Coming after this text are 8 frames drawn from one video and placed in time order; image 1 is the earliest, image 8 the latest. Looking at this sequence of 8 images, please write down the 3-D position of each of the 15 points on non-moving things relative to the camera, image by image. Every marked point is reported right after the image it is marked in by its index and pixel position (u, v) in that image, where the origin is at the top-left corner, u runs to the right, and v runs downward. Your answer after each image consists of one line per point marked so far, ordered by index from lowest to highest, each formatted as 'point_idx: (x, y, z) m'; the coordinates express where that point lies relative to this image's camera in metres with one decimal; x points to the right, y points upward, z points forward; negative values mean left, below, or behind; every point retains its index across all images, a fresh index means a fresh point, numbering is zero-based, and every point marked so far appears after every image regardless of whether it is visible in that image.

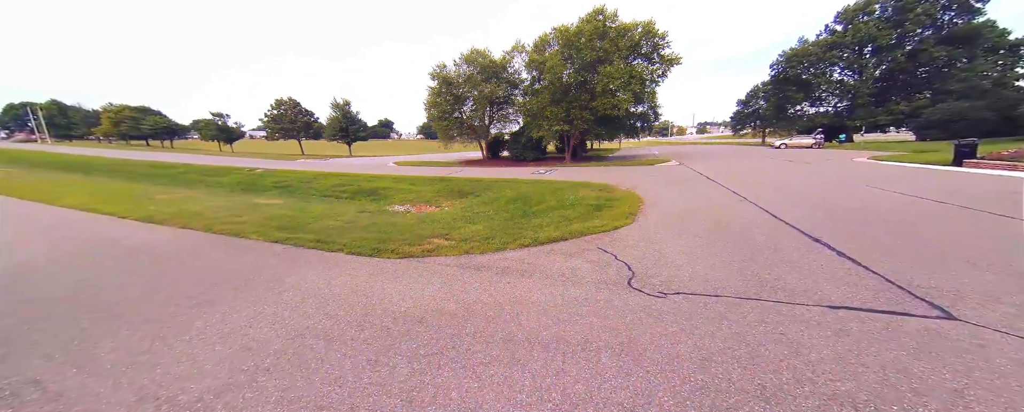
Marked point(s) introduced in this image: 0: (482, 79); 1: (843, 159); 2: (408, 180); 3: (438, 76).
0: (-2.0, +8.2, +17.8) m
1: (+14.7, +2.0, +12.1) m
2: (-4.3, +1.0, +11.4) m
3: (-4.9, +8.5, +18.3) m
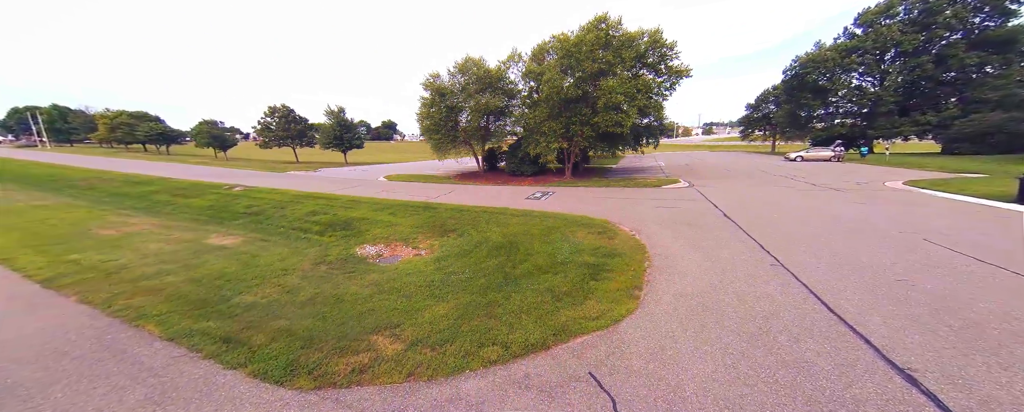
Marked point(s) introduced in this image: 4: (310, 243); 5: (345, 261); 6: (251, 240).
0: (-2.2, +7.1, +16.8) m
1: (+14.4, +0.8, +10.8) m
2: (-4.6, -0.1, +10.4) m
3: (-5.1, +7.4, +17.2) m
4: (-5.7, -1.0, +7.7) m
5: (-3.9, -1.3, +6.3) m
6: (-7.3, -0.9, +7.6) m
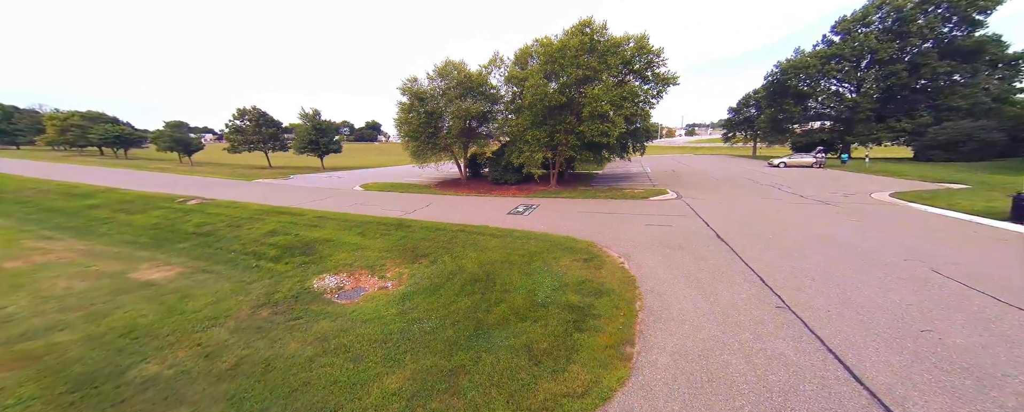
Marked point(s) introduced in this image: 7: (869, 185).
0: (-3.2, +6.5, +16.0) m
1: (+13.7, +0.4, +10.7) m
2: (-5.3, -0.7, +9.5) m
3: (-6.1, +6.8, +16.3) m
4: (-6.2, -1.6, +6.8) m
5: (-4.4, -1.9, +5.5) m
6: (-7.8, -1.6, +6.6) m
7: (+16.0, +0.9, +12.3) m
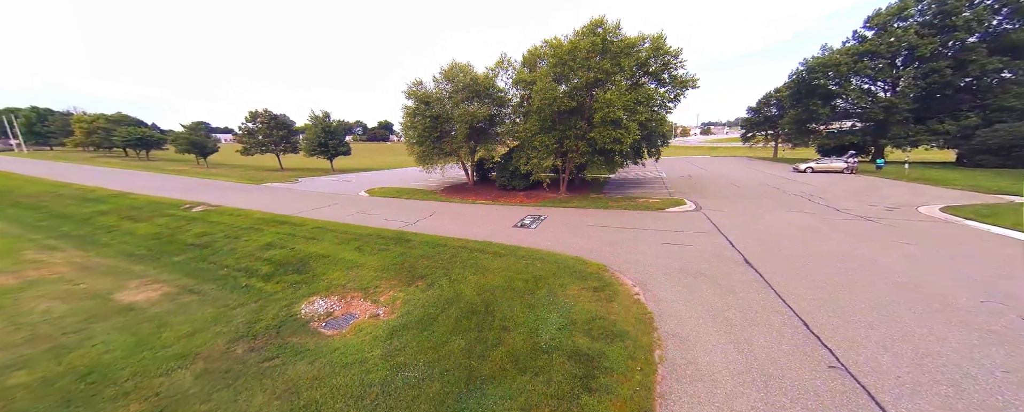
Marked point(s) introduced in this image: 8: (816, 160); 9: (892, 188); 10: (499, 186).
0: (-2.8, +6.1, +15.5) m
1: (+13.9, -0.1, +9.6) m
2: (-5.1, -1.2, +9.1) m
3: (-5.7, +6.4, +15.9) m
4: (-6.2, -2.0, +6.4) m
5: (-4.3, -2.3, +5.0) m
6: (-7.8, -2.0, +6.3) m
7: (+16.2, +0.4, +11.1) m
8: (+21.3, +3.2, +19.3) m
9: (+18.1, +0.9, +13.1) m
10: (-0.8, +1.2, +16.9) m
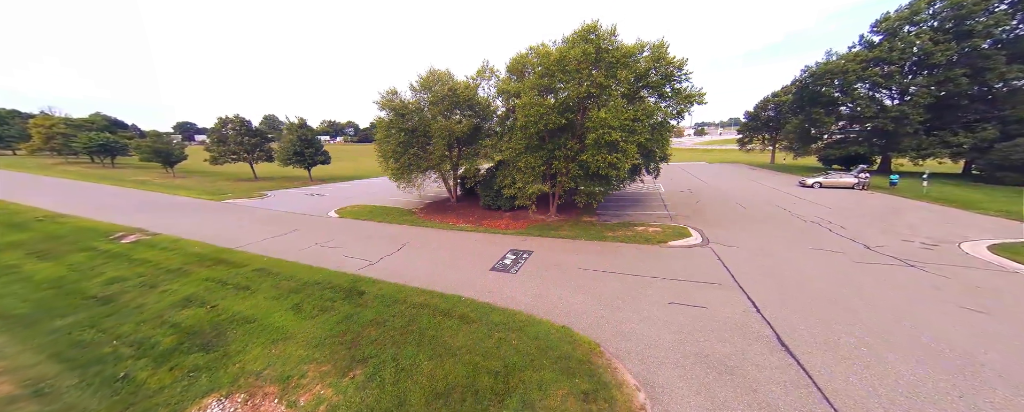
0: (-3.6, +4.9, +13.8) m
1: (+13.2, -1.3, +8.3) m
2: (-5.8, -2.4, +7.4) m
3: (-6.5, +5.2, +14.2) m
4: (-6.8, -3.2, +4.7) m
5: (-4.9, -3.5, +3.4) m
6: (-8.4, -3.2, +4.6) m
7: (+15.5, -0.8, +9.8) m
8: (+20.5, +2.1, +18.1) m
9: (+17.4, -0.2, +11.8) m
10: (-1.6, 0.0, +15.4) m
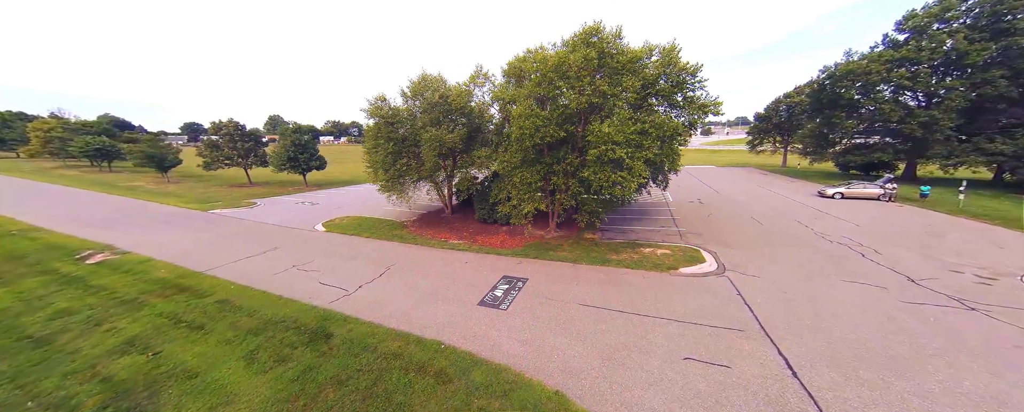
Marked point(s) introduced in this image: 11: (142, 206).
0: (-3.7, +4.2, +12.9) m
1: (+13.0, -2.0, +7.1) m
2: (-6.1, -3.1, +6.5) m
3: (-6.6, +4.5, +13.3) m
4: (-7.1, -4.0, +3.9) m
5: (-5.3, -4.2, +2.5) m
6: (-8.7, -3.9, +3.8) m
7: (+15.3, -1.5, +8.6) m
8: (+20.4, +1.4, +16.8) m
9: (+17.2, -1.0, +10.6) m
10: (-1.7, -0.7, +14.4) m
11: (-26.4, 0.0, +19.5) m
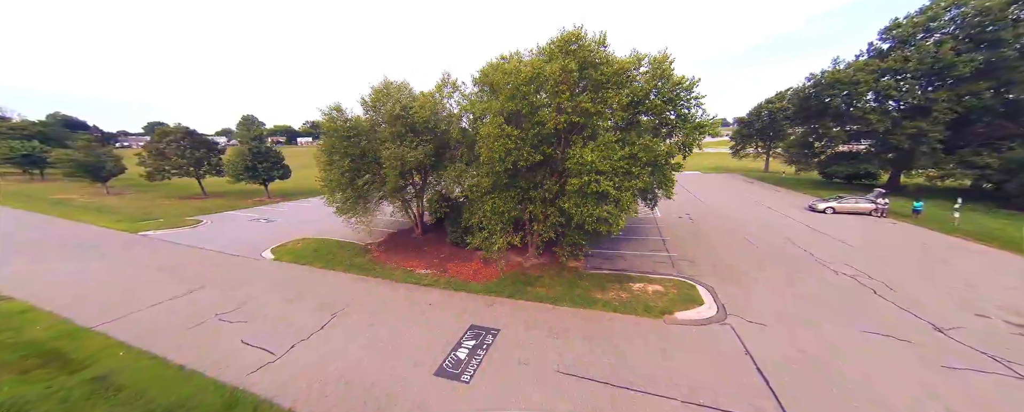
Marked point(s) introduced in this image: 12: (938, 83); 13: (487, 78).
0: (-4.8, +3.2, +11.3) m
1: (+12.2, -2.9, +6.3) m
2: (-6.8, -4.1, +4.8) m
3: (-7.7, +3.5, +11.6) m
4: (-7.7, -5.0, +2.1) m
5: (-5.8, -5.3, +0.9) m
6: (-9.3, -5.0, +2.0) m
7: (+14.4, -2.4, +7.9) m
8: (+19.1, +0.5, +16.2) m
9: (+16.2, -1.8, +9.9) m
10: (-2.8, -1.7, +12.9) m
11: (-27.7, -1.2, +16.9) m
12: (+27.4, +8.0, +17.9) m
13: (-0.9, +4.4, +9.4) m
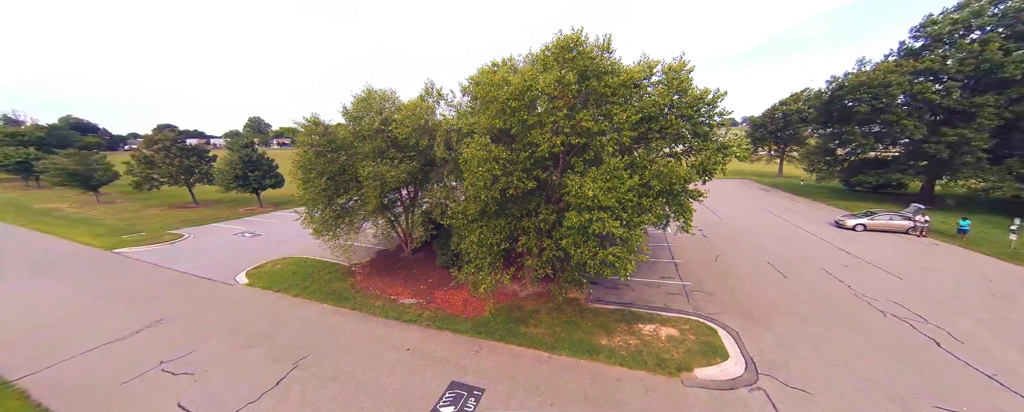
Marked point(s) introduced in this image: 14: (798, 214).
0: (-5.0, +2.4, +10.2) m
1: (+11.9, -3.8, +4.9) m
2: (-7.1, -4.9, +3.8) m
3: (-7.9, +2.7, +10.6) m
4: (-8.1, -5.8, +1.1) m
5: (-6.2, -6.1, -0.2) m
6: (-9.7, -5.8, +0.9) m
7: (+14.1, -3.2, +6.4) m
8: (+19.0, -0.3, +14.7) m
9: (+15.9, -2.7, +8.5) m
10: (-3.0, -2.5, +11.8) m
11: (-27.8, -2.0, +16.2) m
12: (+27.3, +7.1, +16.3) m
13: (-1.2, +3.6, +8.3) m
14: (+19.3, -0.4, +18.6) m
